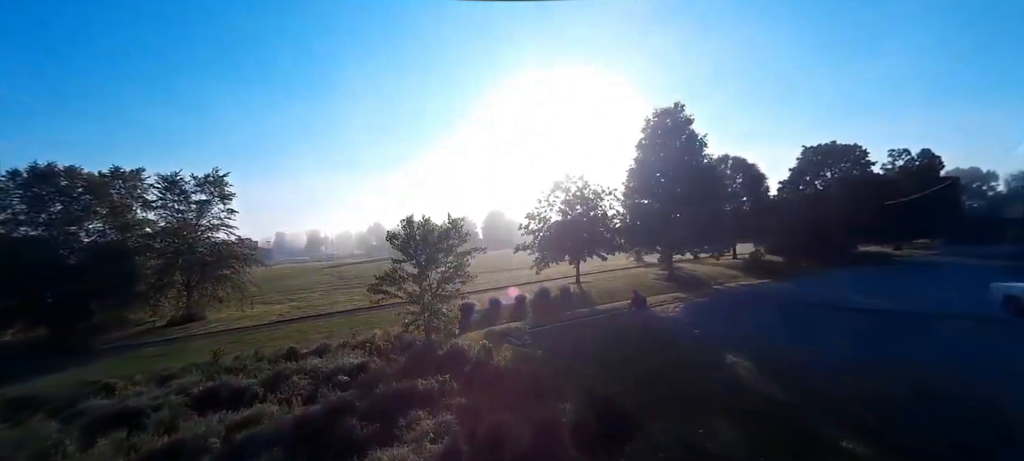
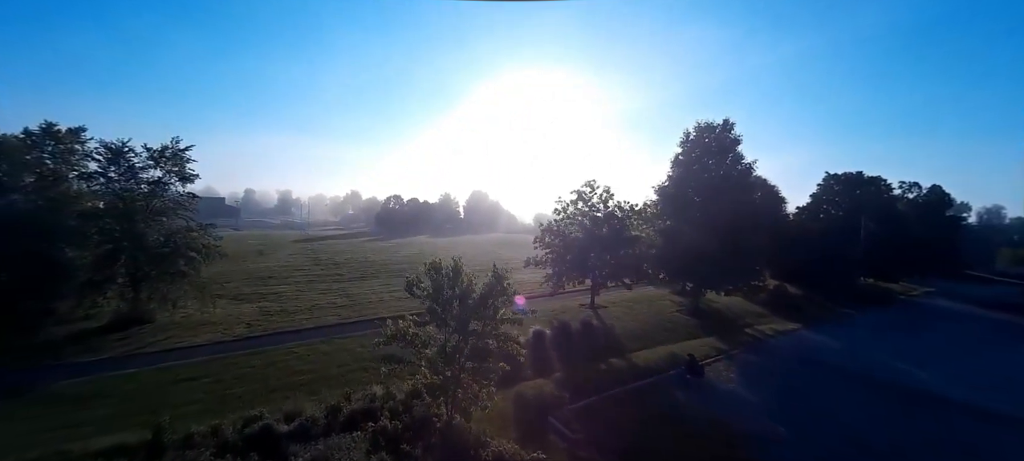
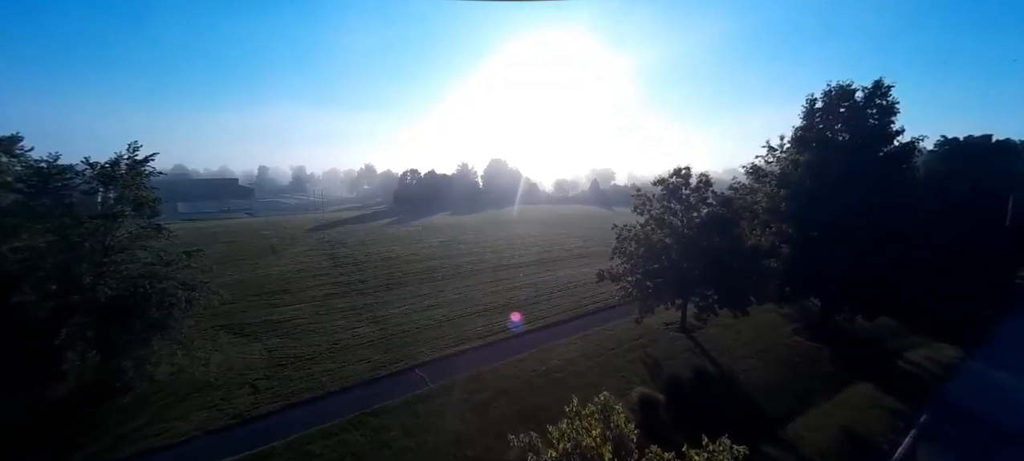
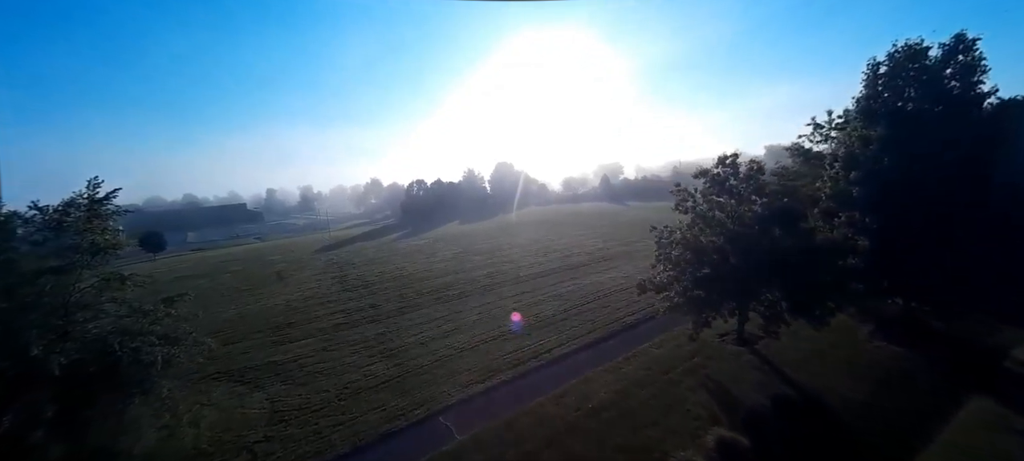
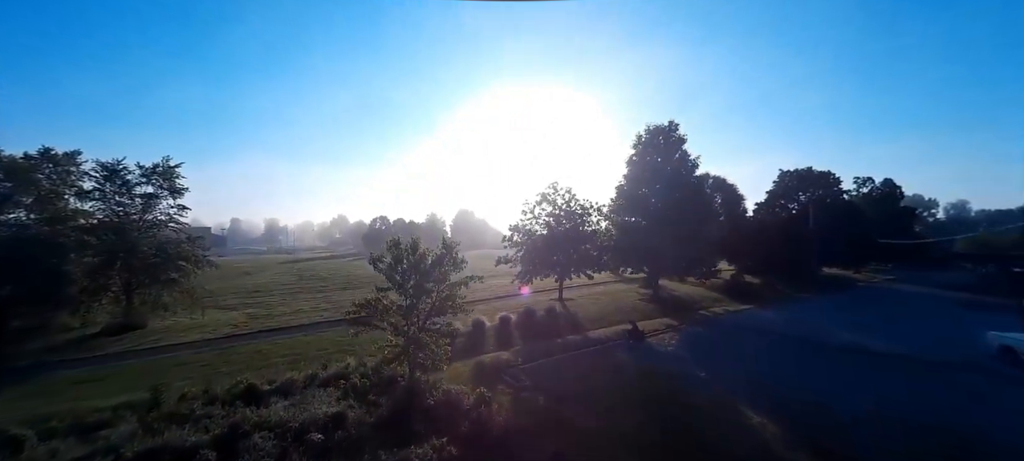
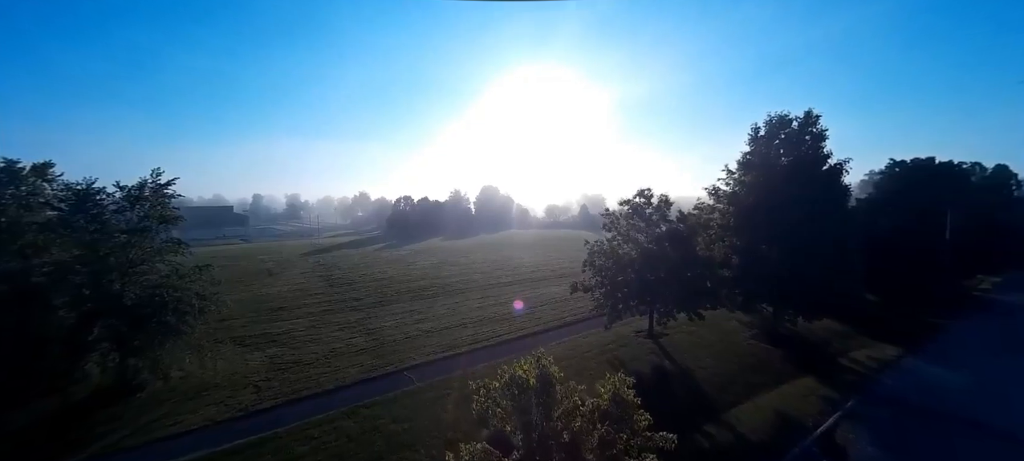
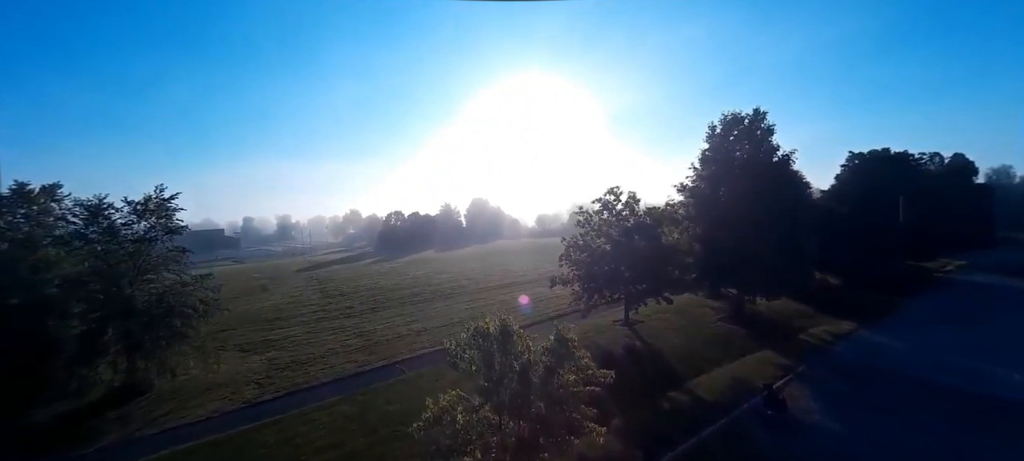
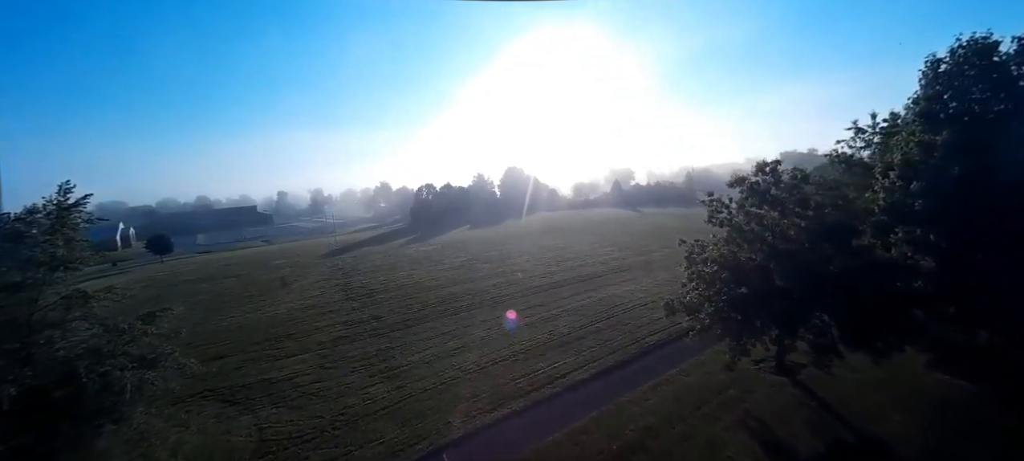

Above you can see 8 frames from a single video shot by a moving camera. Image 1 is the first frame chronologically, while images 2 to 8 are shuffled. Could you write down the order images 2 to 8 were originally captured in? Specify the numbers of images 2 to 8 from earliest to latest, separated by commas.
5, 2, 7, 6, 3, 4, 8
